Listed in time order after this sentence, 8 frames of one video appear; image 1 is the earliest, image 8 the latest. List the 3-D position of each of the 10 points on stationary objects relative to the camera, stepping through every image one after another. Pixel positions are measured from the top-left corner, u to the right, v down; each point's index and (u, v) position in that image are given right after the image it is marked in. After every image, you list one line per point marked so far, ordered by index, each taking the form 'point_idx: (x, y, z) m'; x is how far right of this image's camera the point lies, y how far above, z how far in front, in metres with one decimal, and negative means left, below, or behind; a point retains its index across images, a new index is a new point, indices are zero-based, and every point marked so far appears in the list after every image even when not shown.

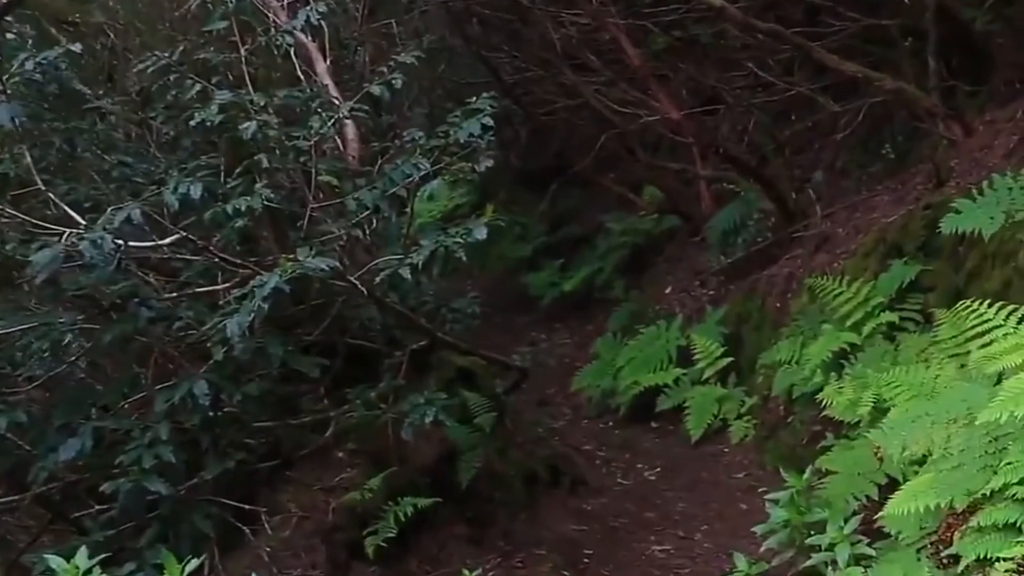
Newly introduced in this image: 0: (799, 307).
0: (+1.5, -0.1, +8.1) m
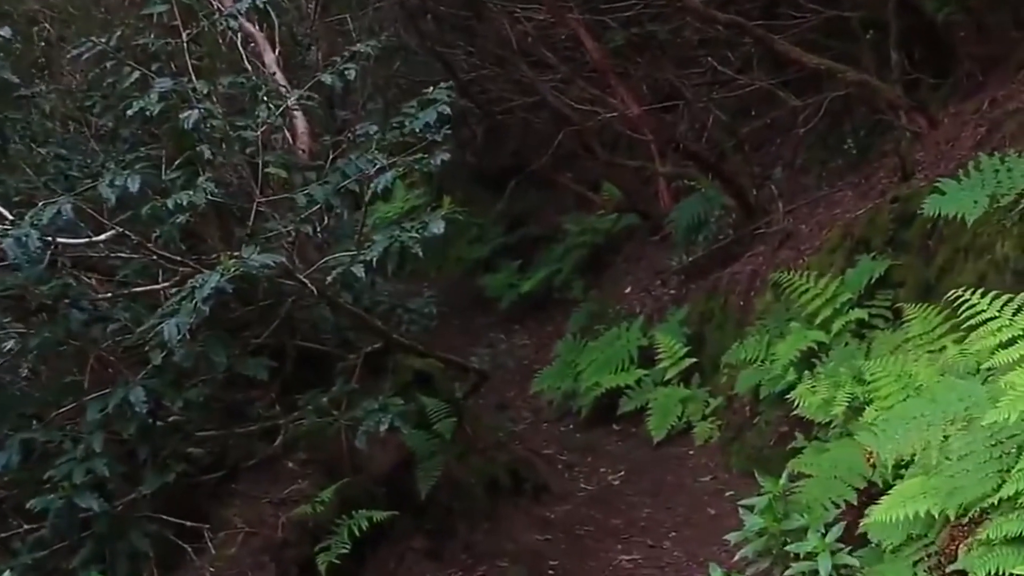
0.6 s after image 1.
0: (+1.3, -0.1, +7.9) m
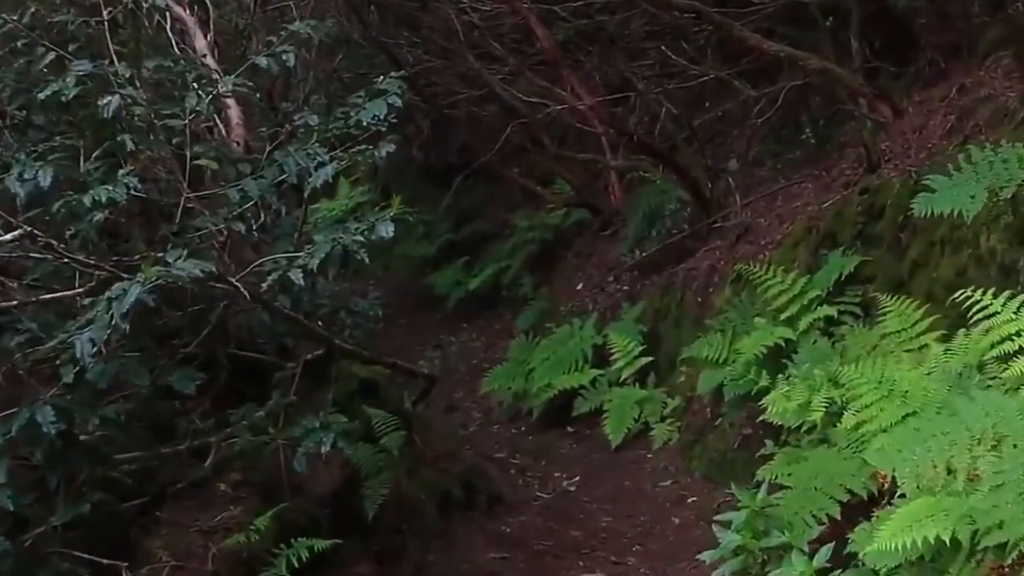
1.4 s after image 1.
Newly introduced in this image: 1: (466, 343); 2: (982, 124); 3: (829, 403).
0: (+1.0, -0.1, +7.6) m
1: (-0.3, -0.4, +10.9) m
2: (+1.8, +0.6, +5.9) m
3: (+0.9, -0.3, +4.6) m
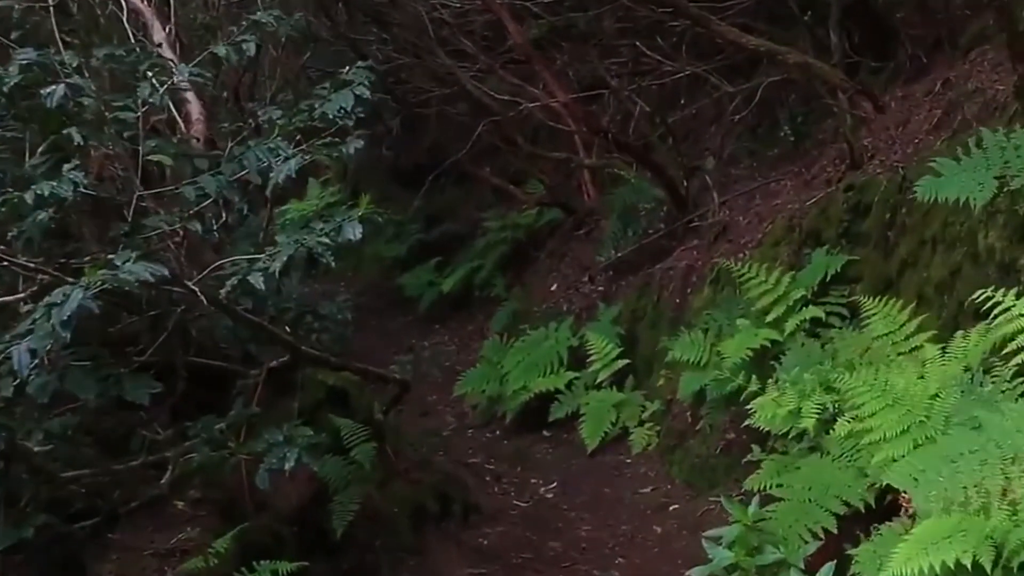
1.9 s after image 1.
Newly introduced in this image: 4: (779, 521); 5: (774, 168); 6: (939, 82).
0: (+0.9, -0.1, +7.4) m
1: (-0.5, -0.4, +10.7) m
2: (+1.7, +0.6, +5.7) m
3: (+0.9, -0.3, +4.4) m
4: (+0.7, -0.6, +4.0) m
5: (+1.5, +0.7, +9.2) m
6: (+1.9, +0.9, +6.9) m
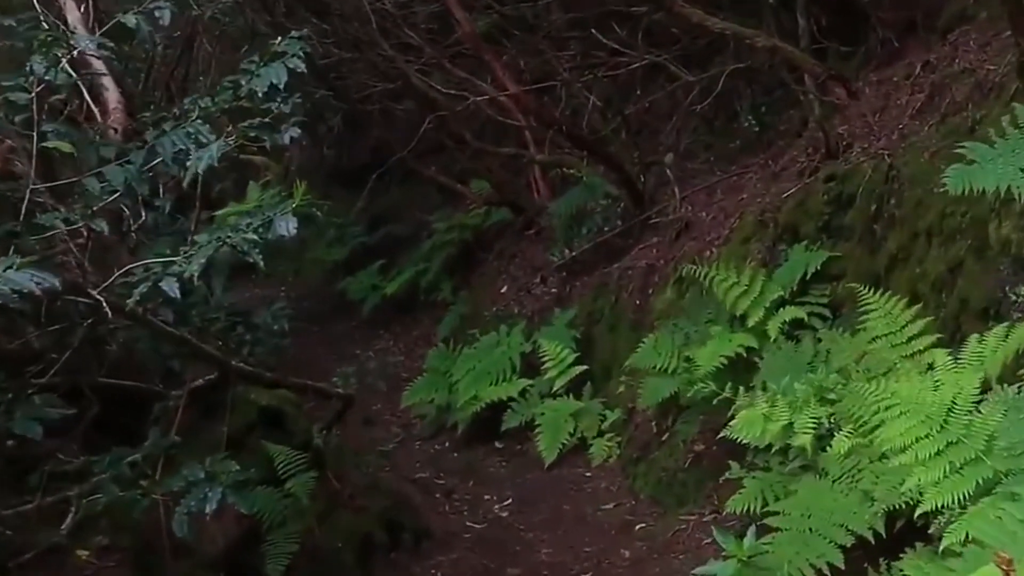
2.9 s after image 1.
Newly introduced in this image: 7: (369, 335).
0: (+0.7, -0.1, +6.9) m
1: (-0.8, -0.4, +10.2) m
2: (+1.5, +0.6, +5.3) m
3: (+0.8, -0.3, +4.0) m
4: (+0.6, -0.6, +3.5) m
5: (+1.2, +0.7, +8.8) m
6: (+1.7, +0.9, +6.4) m
7: (-1.0, -0.3, +10.8) m
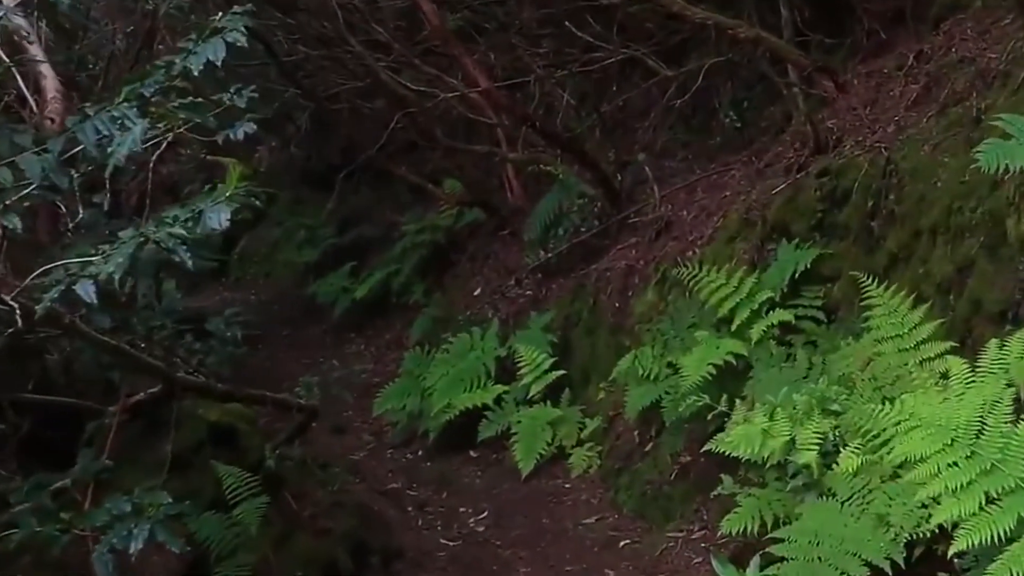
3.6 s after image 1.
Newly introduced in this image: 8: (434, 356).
0: (+0.6, -0.1, +6.6) m
1: (-1.0, -0.4, +9.9) m
2: (+1.4, +0.6, +5.0) m
3: (+0.7, -0.3, +3.6) m
4: (+0.5, -0.6, +3.2) m
5: (+1.1, +0.7, +8.4) m
6: (+1.5, +0.9, +6.1) m
7: (-1.1, -0.3, +10.5) m
8: (-0.4, -0.4, +8.5) m
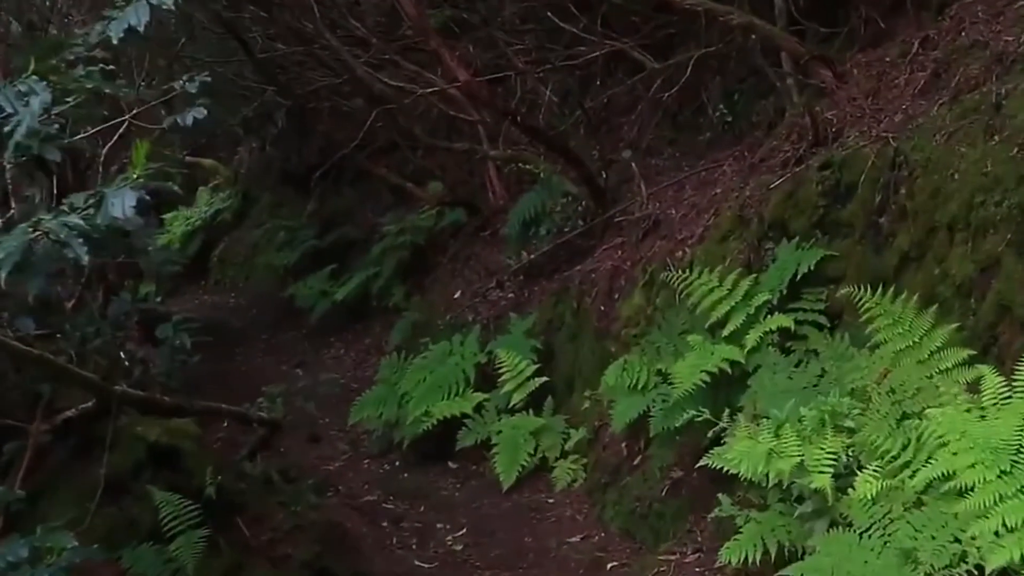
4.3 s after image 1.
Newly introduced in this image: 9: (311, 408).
0: (+0.5, -0.1, +6.2) m
1: (-1.1, -0.5, +9.5) m
2: (+1.4, +0.6, +4.6) m
3: (+0.7, -0.4, +3.3) m
4: (+0.5, -0.6, +2.8) m
5: (+1.0, +0.7, +8.1) m
6: (+1.5, +0.9, +5.8) m
7: (-1.3, -0.4, +10.1) m
8: (-0.5, -0.4, +8.2) m
9: (-1.1, -0.7, +8.6) m
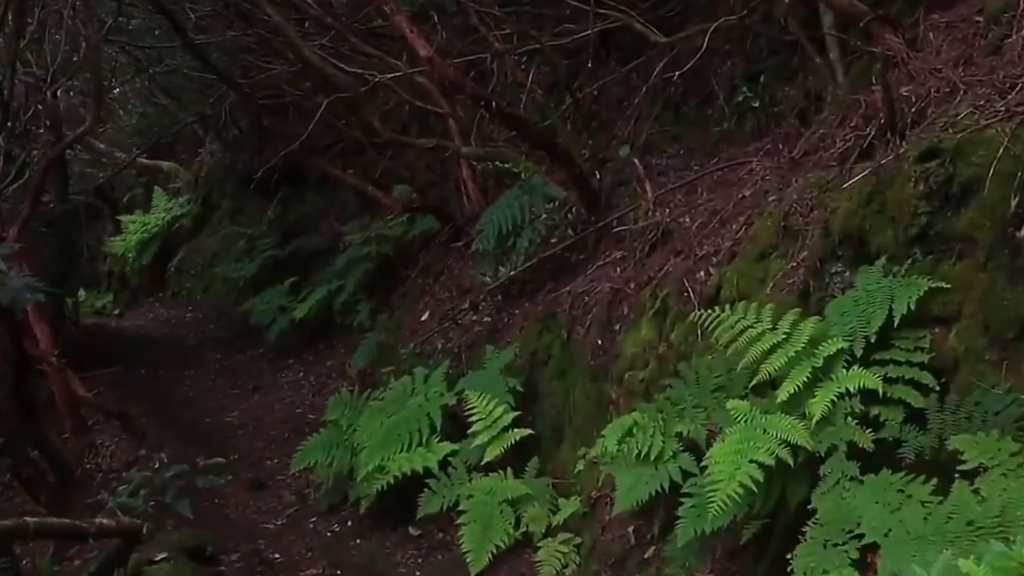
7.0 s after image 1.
0: (+0.4, -0.2, +4.8) m
1: (-1.2, -0.6, +8.0) m
2: (+1.3, +0.5, +3.2) m
3: (+0.6, -0.4, +1.8) m
4: (+0.4, -0.7, +1.4) m
5: (+0.9, +0.6, +6.6) m
6: (+1.4, +0.8, +4.3) m
7: (-1.4, -0.5, +8.6) m
8: (-0.6, -0.5, +6.7) m
9: (-1.2, -0.8, +7.1) m
